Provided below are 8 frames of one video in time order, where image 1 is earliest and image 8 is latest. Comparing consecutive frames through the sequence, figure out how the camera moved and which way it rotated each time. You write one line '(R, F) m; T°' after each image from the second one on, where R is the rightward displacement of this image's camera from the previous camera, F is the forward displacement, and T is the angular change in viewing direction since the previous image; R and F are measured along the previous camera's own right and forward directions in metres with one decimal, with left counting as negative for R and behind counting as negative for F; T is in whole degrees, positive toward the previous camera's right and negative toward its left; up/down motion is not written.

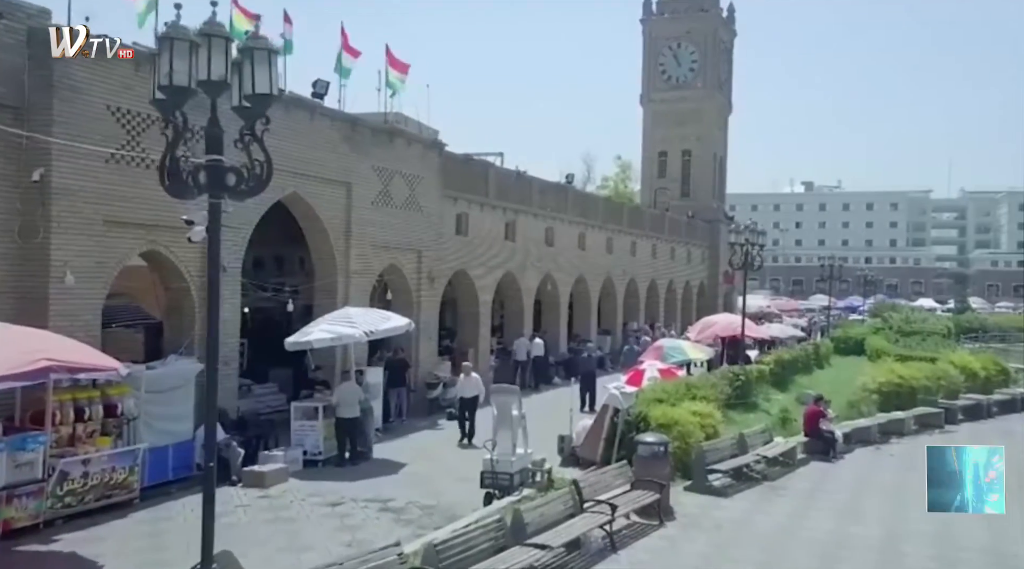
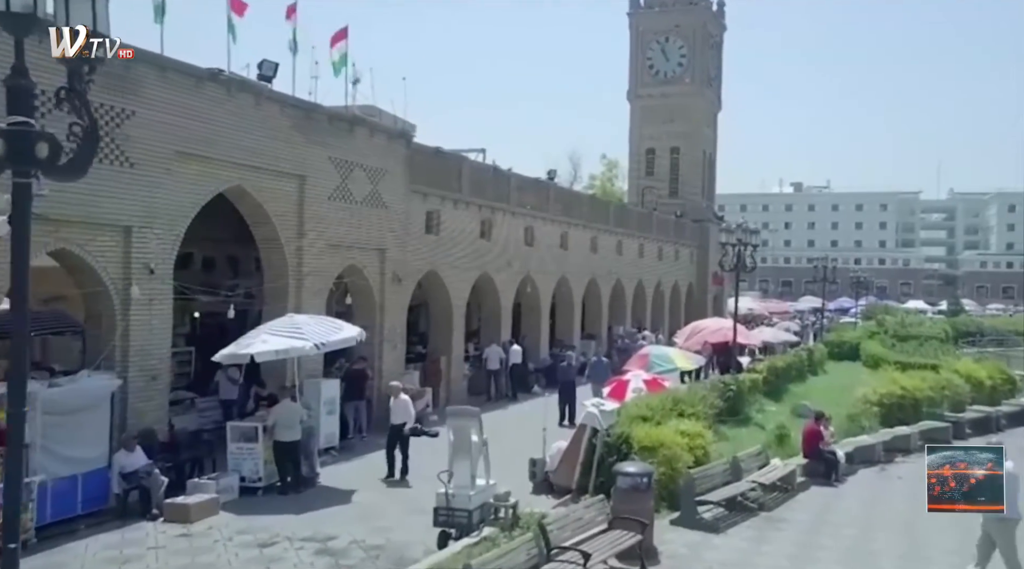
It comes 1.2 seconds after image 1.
(+0.3, +1.6) m; +1°
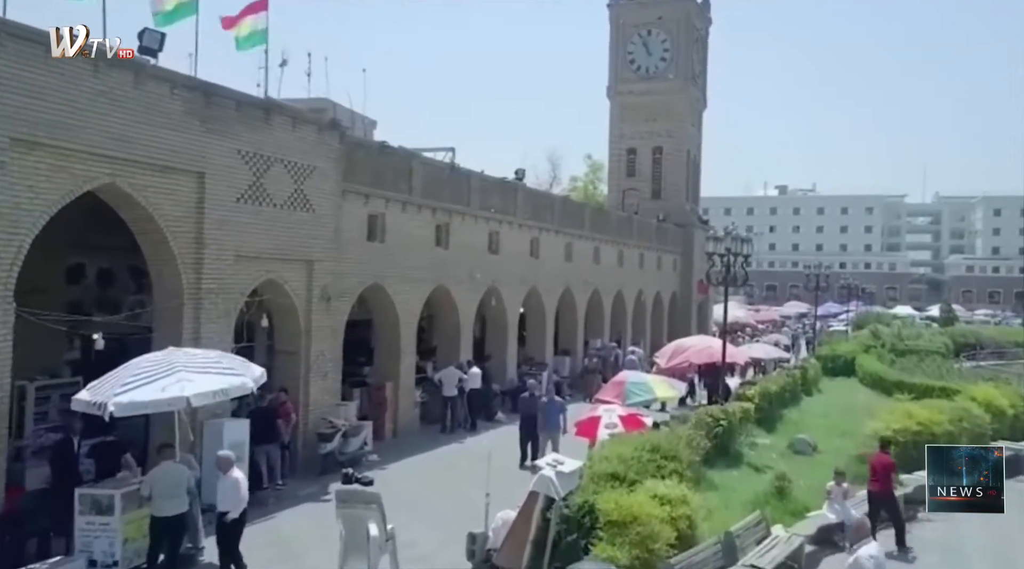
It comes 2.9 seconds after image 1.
(+0.5, +2.7) m; +1°
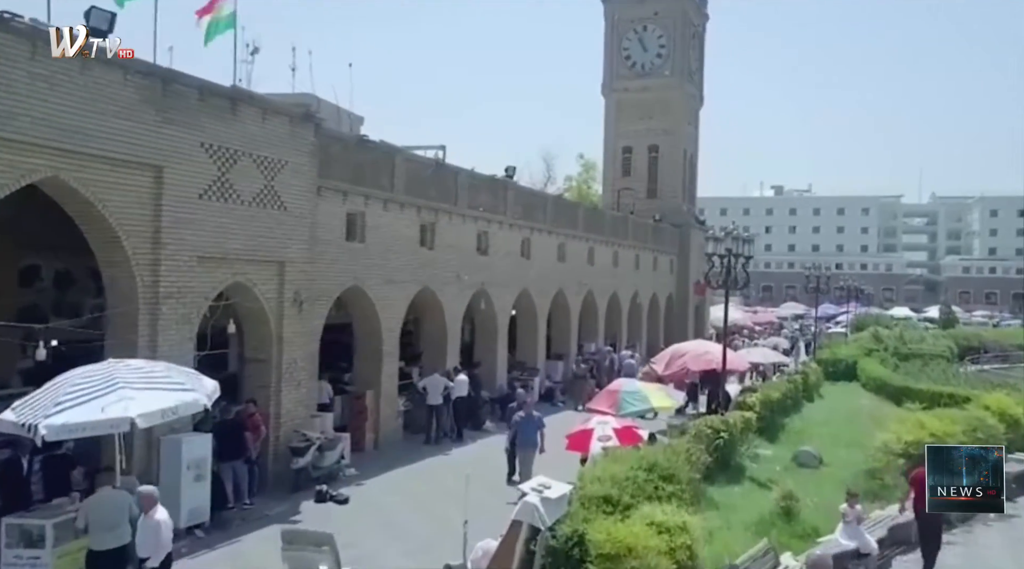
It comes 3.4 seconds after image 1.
(+0.1, +1.0) m; 0°
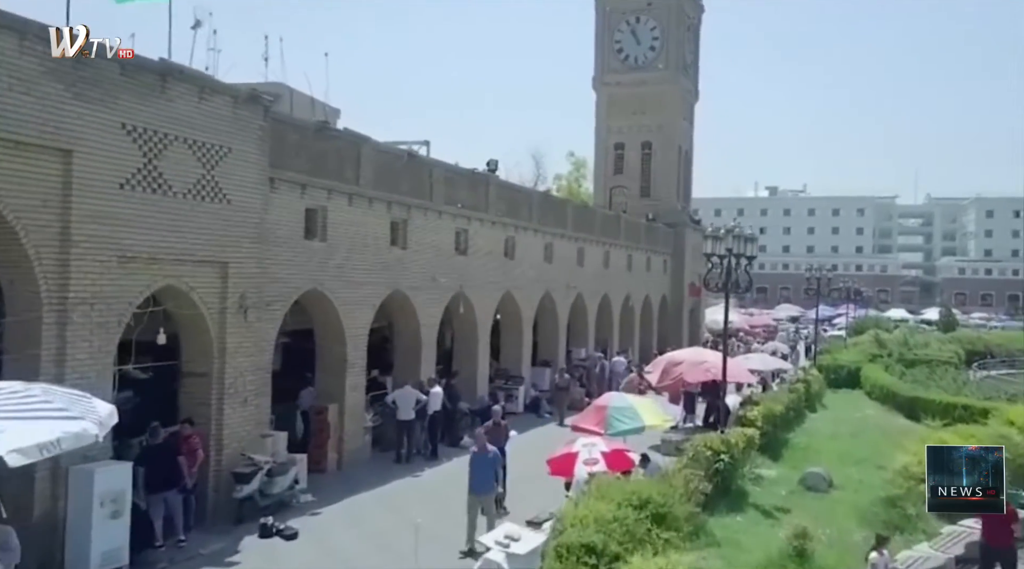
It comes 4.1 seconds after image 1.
(+0.2, +1.6) m; 0°
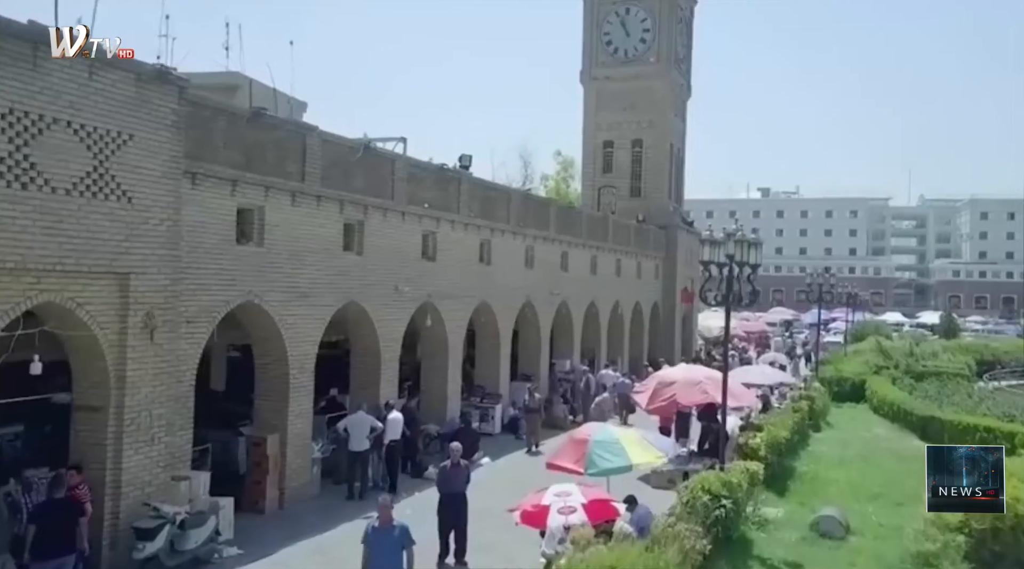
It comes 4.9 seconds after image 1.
(+0.3, +2.1) m; 0°
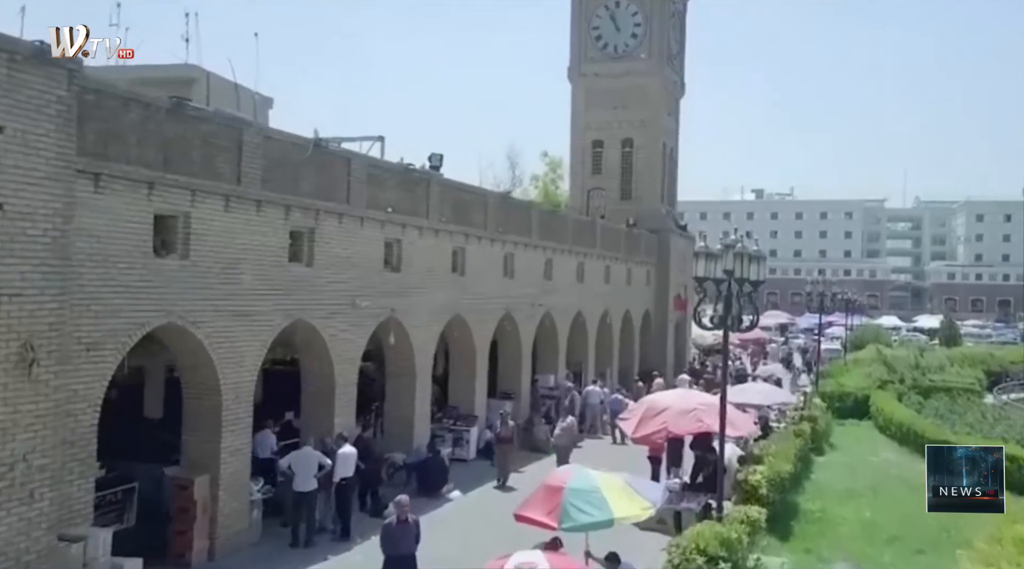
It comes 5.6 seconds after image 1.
(+0.3, +1.8) m; 0°
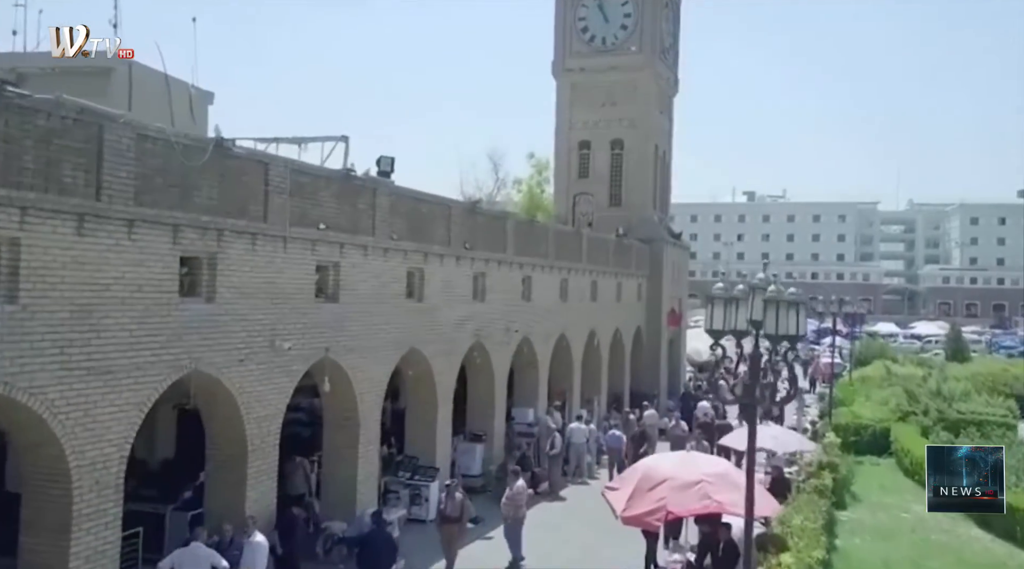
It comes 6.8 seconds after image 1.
(+0.3, +3.1) m; +1°
